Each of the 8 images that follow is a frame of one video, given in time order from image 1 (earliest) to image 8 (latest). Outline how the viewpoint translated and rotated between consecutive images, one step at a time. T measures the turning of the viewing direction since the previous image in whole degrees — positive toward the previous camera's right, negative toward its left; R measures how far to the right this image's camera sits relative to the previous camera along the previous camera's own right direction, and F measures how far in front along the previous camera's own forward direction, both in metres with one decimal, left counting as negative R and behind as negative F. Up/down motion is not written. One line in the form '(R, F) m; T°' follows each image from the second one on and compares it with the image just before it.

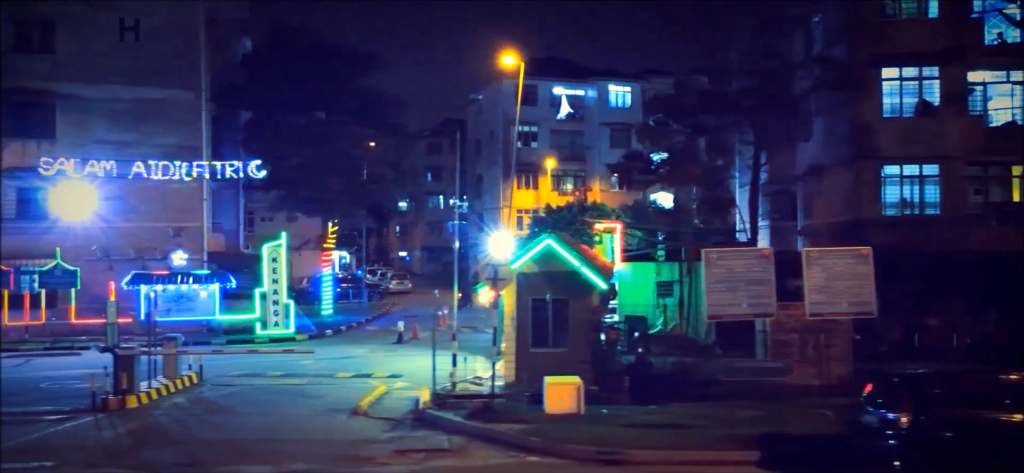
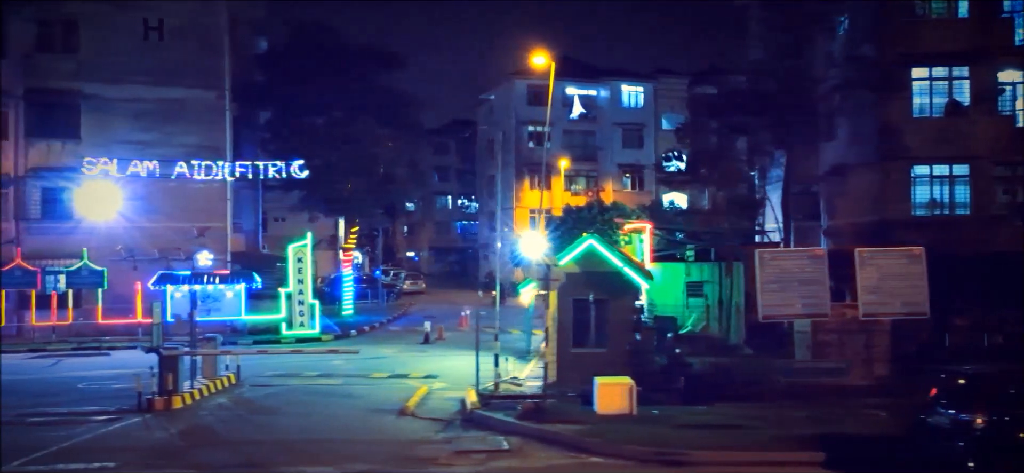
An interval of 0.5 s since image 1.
(-0.7, 0.0) m; 0°
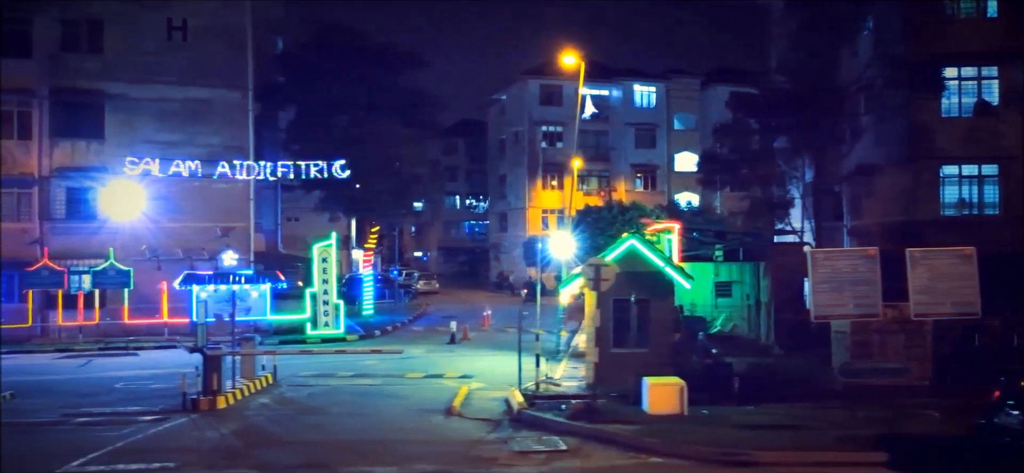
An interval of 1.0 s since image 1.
(-0.7, 0.0) m; 0°
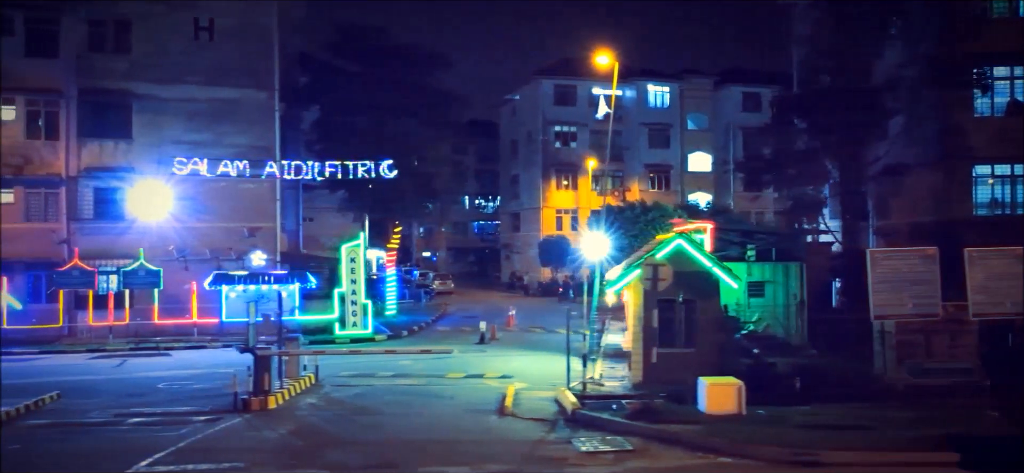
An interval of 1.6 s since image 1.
(-0.8, 0.0) m; 0°
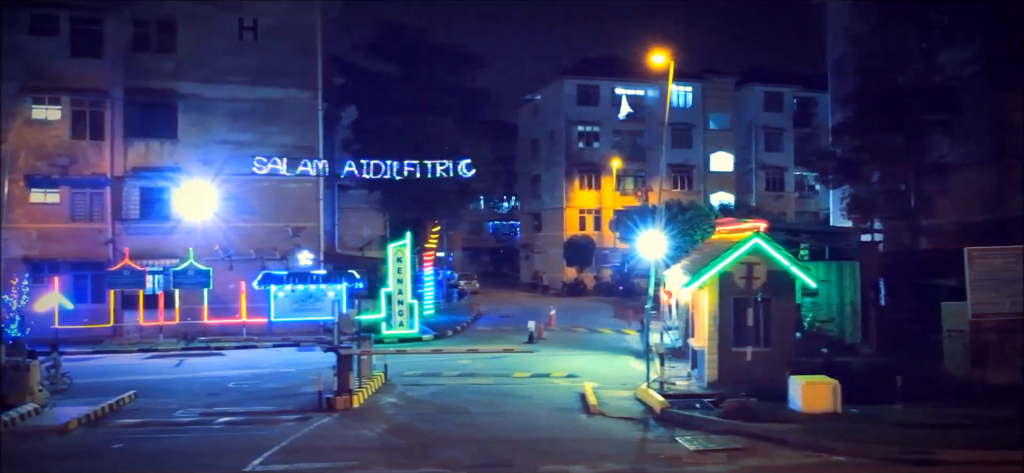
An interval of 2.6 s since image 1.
(-1.2, 0.0) m; 0°
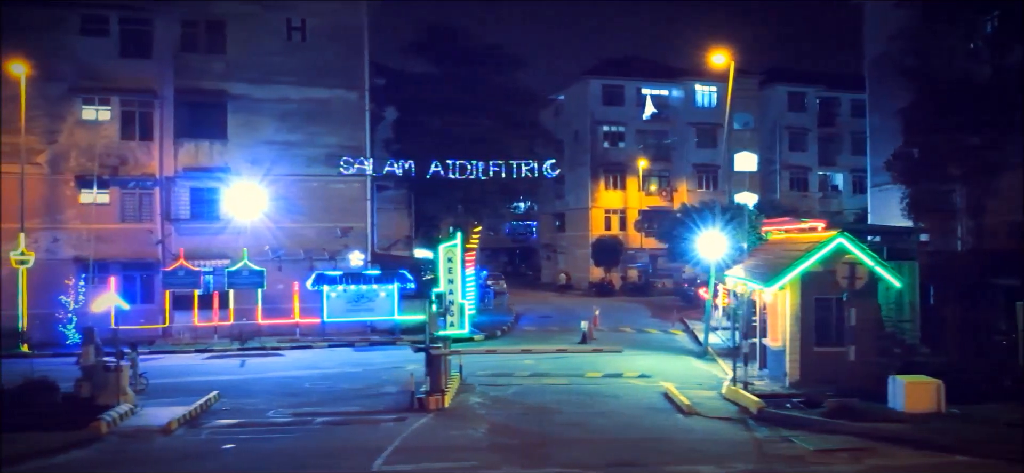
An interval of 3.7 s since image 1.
(-1.3, 0.0) m; 0°
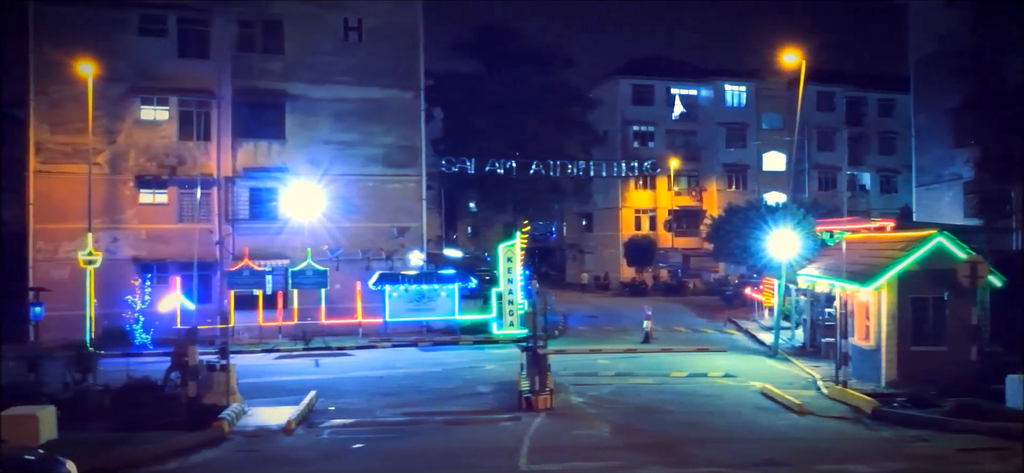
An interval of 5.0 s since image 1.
(-1.6, 0.0) m; 0°
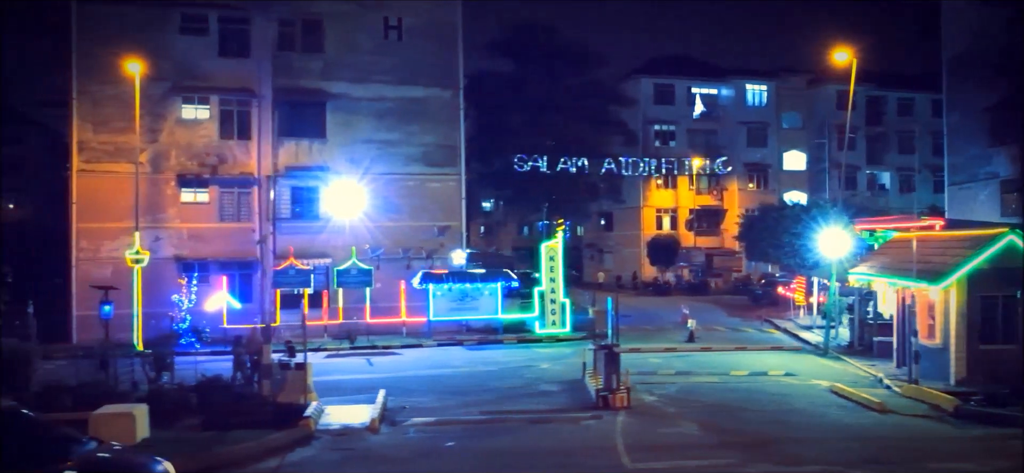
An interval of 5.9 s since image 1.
(-1.1, 0.0) m; 0°
